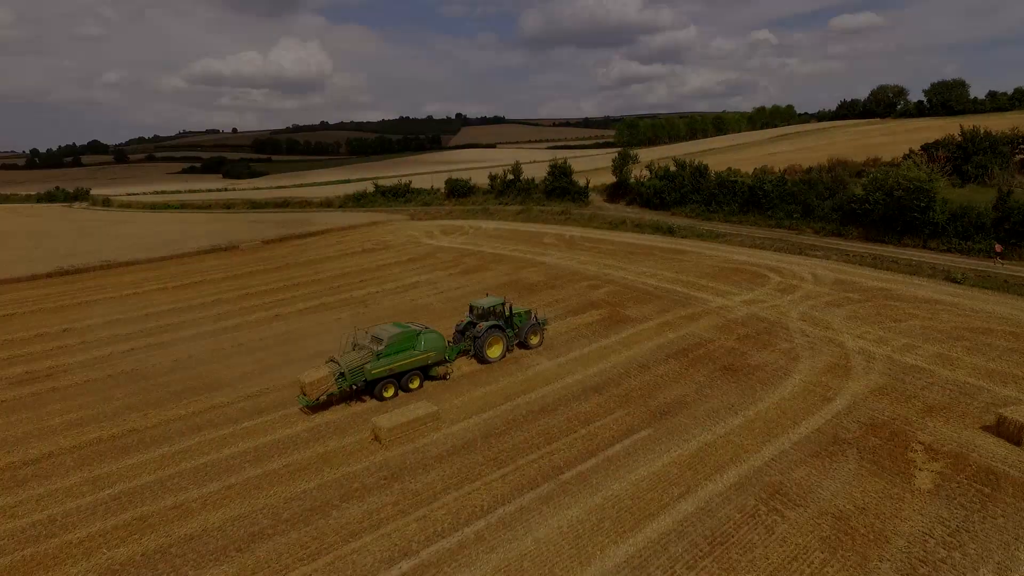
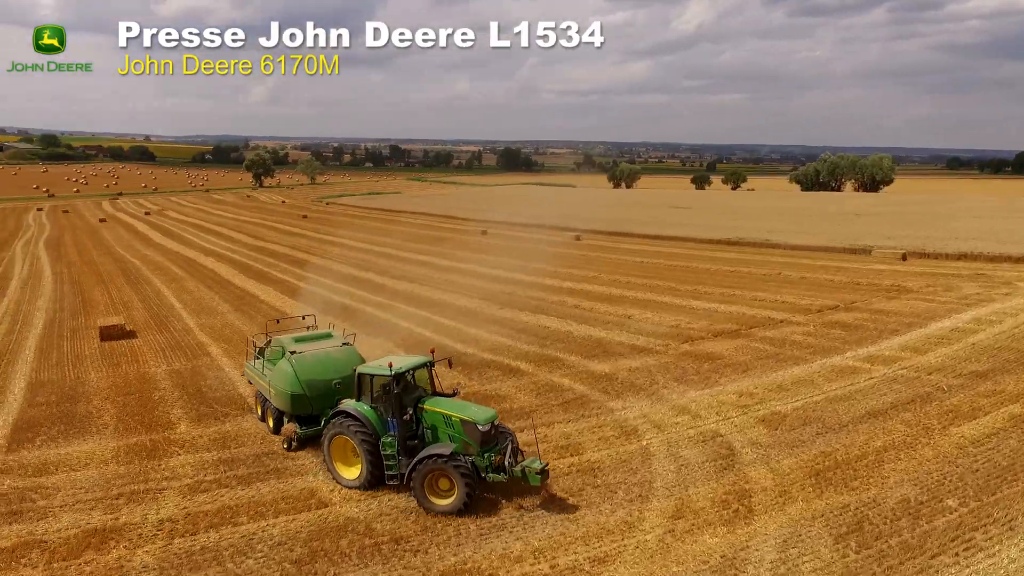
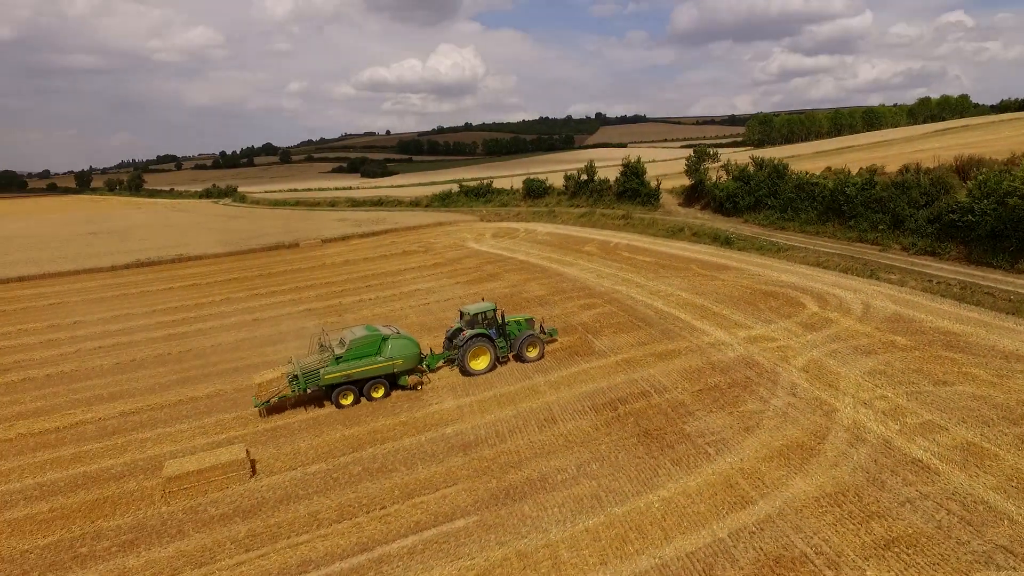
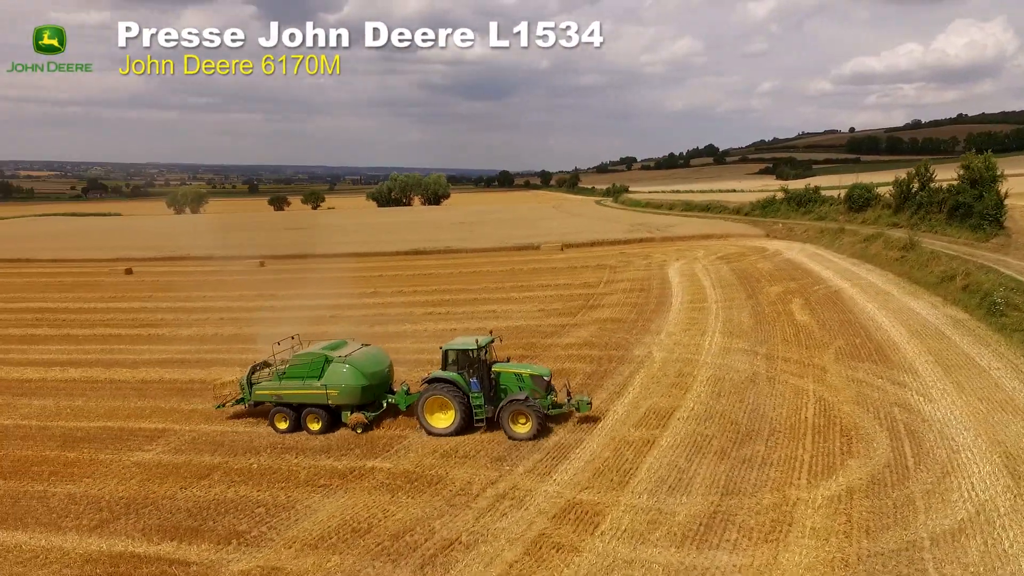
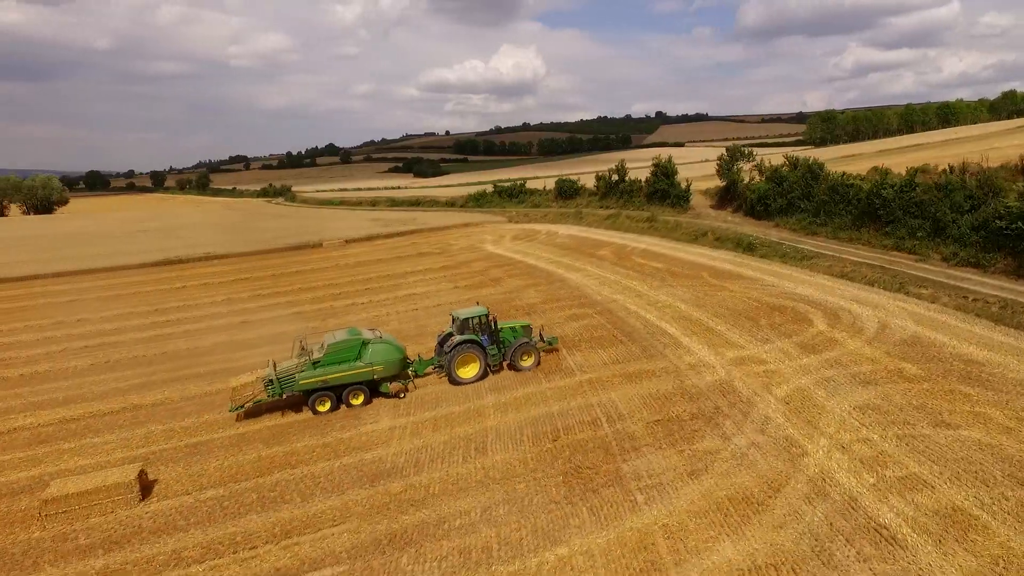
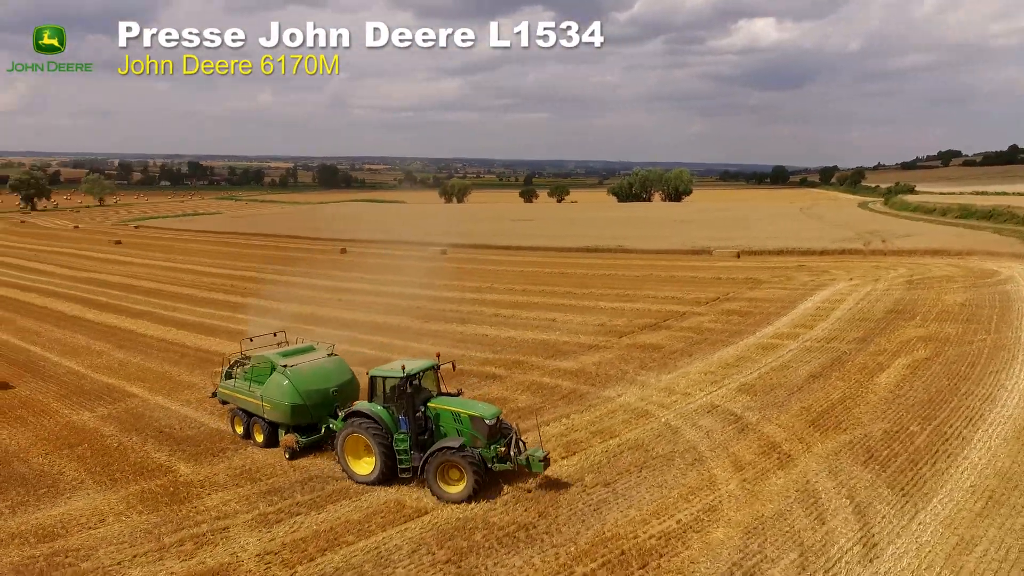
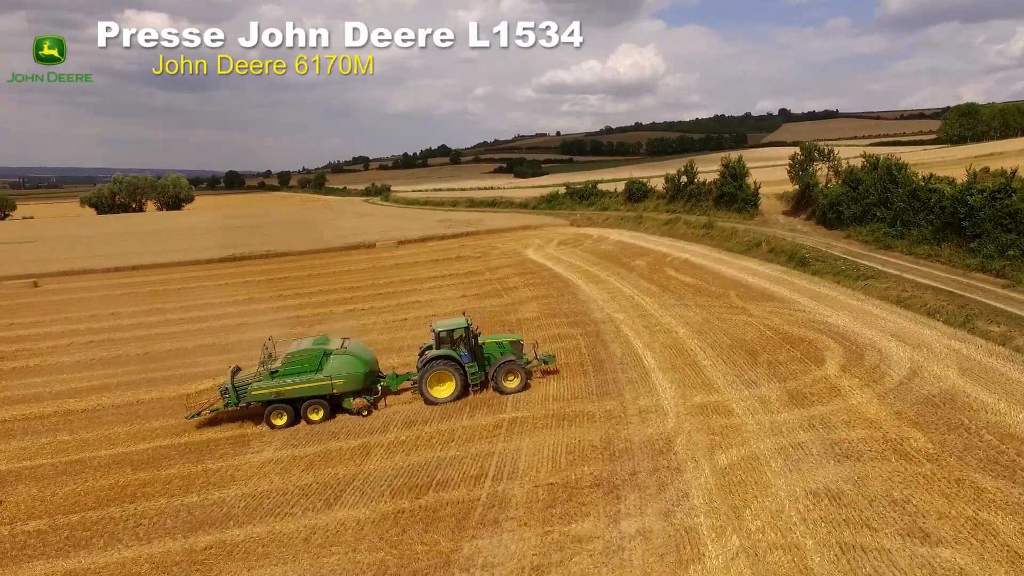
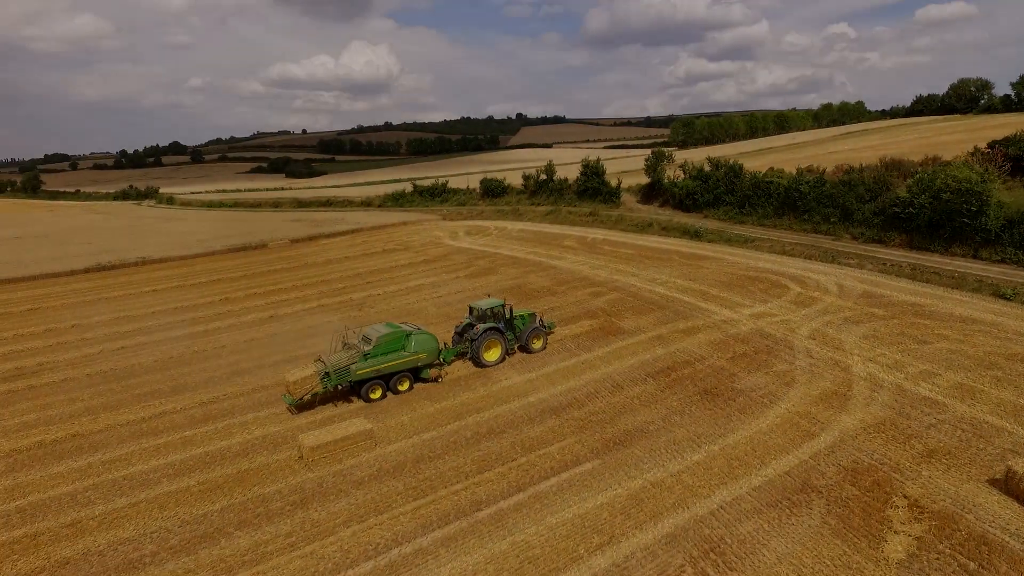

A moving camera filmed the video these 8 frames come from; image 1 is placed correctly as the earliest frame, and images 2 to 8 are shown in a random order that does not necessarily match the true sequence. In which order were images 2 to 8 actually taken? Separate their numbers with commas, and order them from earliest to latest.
8, 3, 5, 7, 4, 6, 2
